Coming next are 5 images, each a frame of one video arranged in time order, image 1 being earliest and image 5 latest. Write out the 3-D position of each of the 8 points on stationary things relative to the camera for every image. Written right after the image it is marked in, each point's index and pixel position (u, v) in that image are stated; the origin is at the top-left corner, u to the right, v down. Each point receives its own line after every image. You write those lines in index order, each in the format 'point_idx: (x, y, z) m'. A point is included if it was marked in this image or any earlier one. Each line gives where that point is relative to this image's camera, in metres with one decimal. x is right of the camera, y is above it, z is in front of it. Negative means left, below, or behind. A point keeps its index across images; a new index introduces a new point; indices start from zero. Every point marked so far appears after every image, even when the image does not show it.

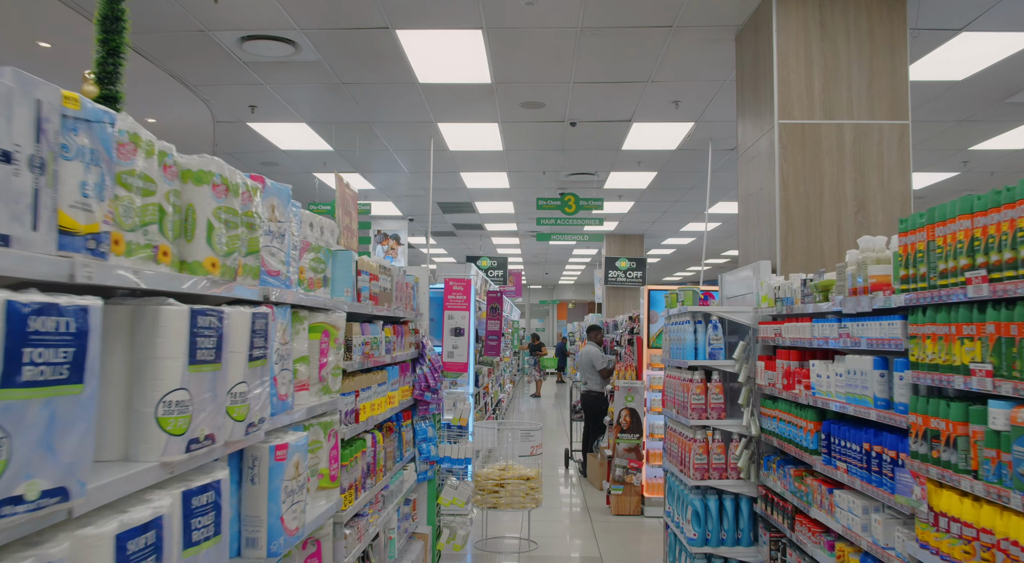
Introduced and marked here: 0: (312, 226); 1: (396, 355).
0: (-0.8, +0.2, +2.6) m
1: (-0.7, -0.4, +3.6) m
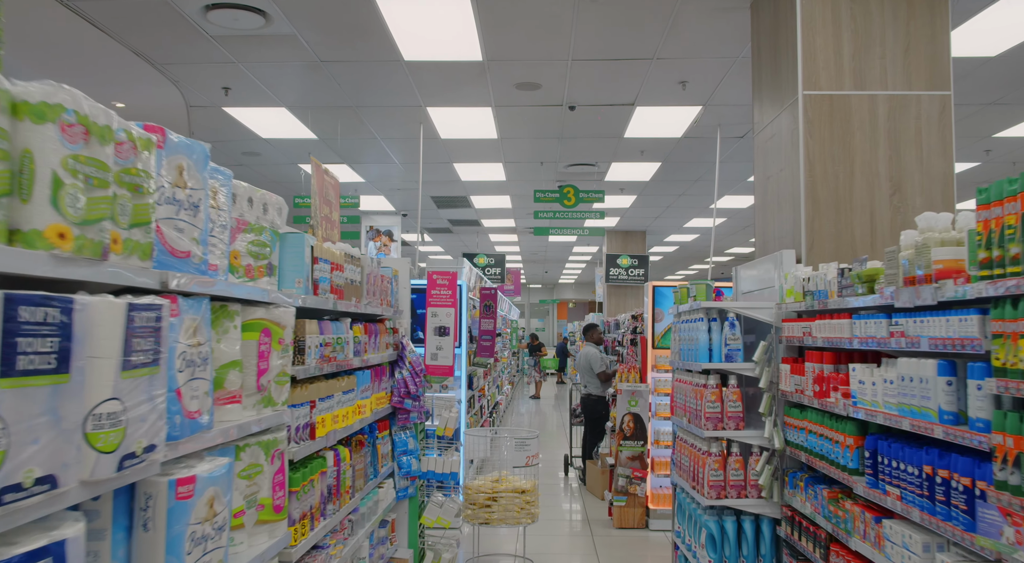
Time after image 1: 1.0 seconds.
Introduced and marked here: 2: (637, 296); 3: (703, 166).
0: (-0.9, +0.3, +2.1) m
1: (-0.7, -0.4, +3.1) m
2: (+2.6, -0.3, +13.2) m
3: (+2.5, +1.5, +8.3) m
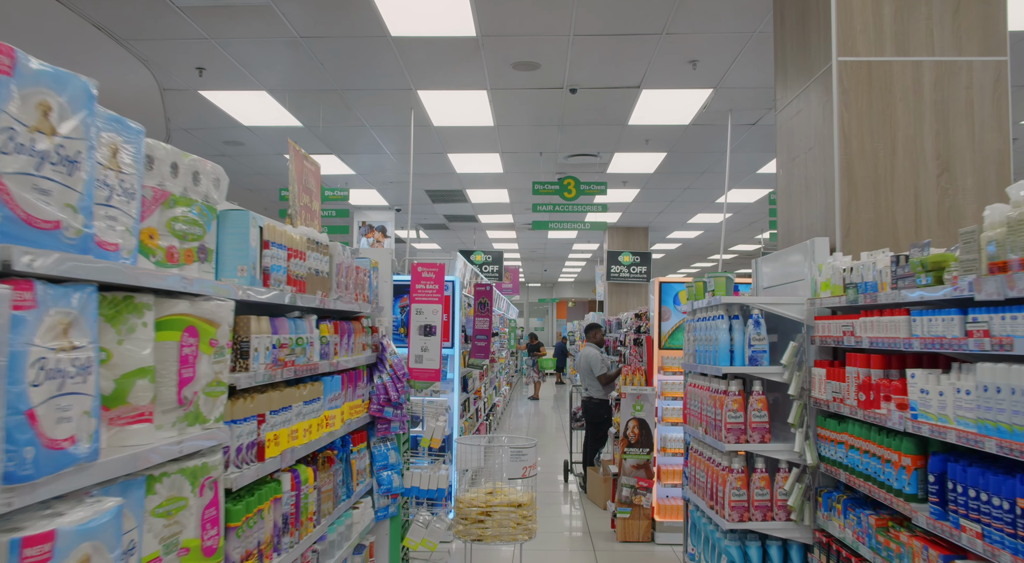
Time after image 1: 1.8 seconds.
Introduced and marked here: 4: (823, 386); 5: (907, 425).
0: (-0.9, +0.3, +1.7) m
1: (-0.8, -0.4, +2.7) m
2: (+2.6, -0.3, +12.7) m
3: (+2.5, +1.6, +7.9) m
4: (+1.4, -0.5, +2.8) m
5: (+1.4, -0.5, +2.1) m
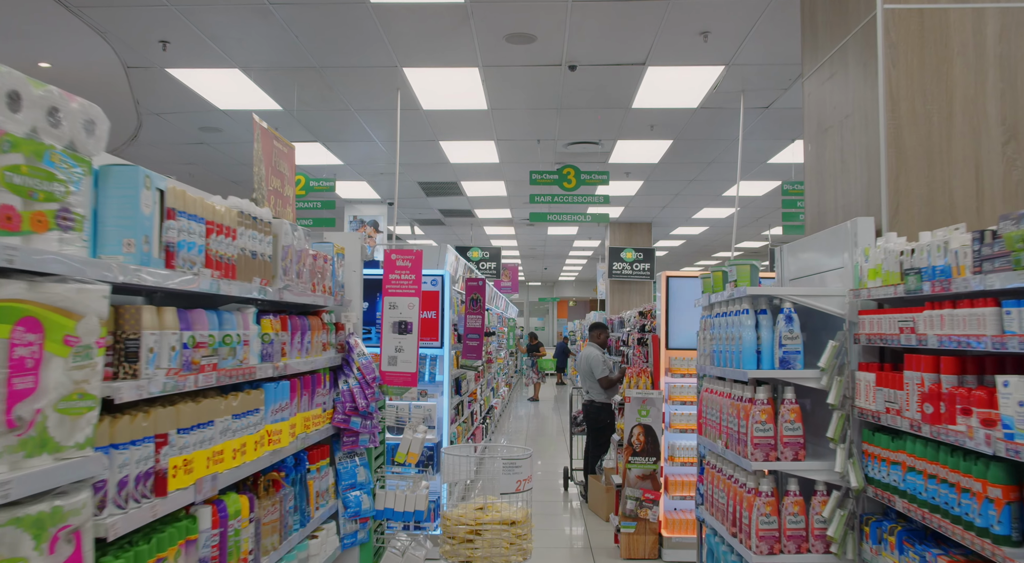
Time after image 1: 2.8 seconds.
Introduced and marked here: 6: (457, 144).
0: (-1.0, +0.4, +1.2) m
1: (-0.8, -0.3, +2.2) m
2: (+2.6, -0.2, +12.3) m
3: (+2.5, +1.6, +7.4) m
4: (+1.3, -0.4, +2.3) m
5: (+1.3, -0.4, +1.7) m
6: (-0.7, +1.7, +7.6) m
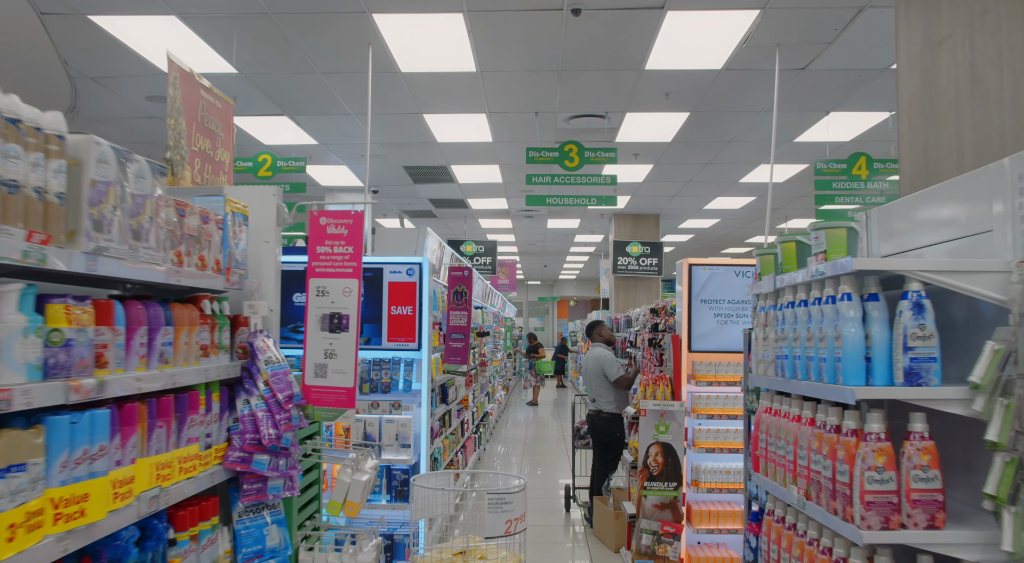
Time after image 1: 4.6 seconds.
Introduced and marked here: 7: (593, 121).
0: (-1.0, +0.4, +0.3) m
1: (-0.9, -0.2, +1.3) m
2: (+2.5, -0.1, +11.4) m
3: (+2.4, +1.7, +6.5) m
4: (+1.3, -0.3, +1.4) m
5: (+1.2, -0.4, +0.7) m
6: (-0.7, +1.7, +6.7) m
7: (+0.9, +1.7, +6.7) m
